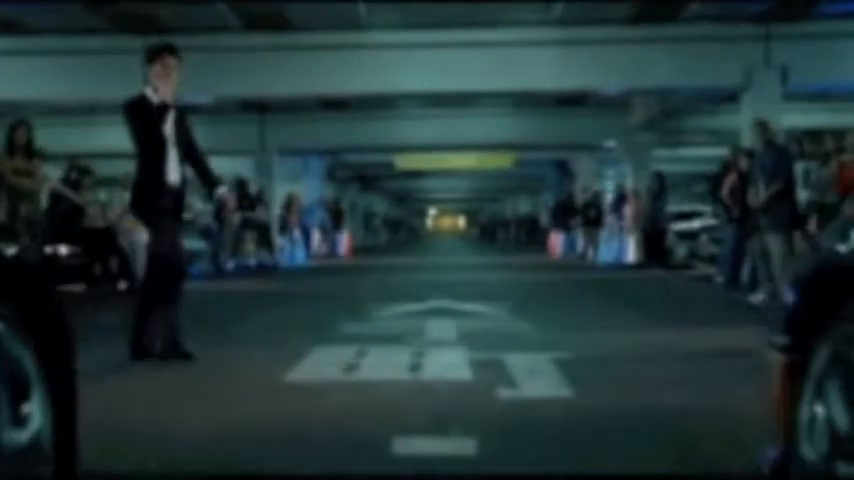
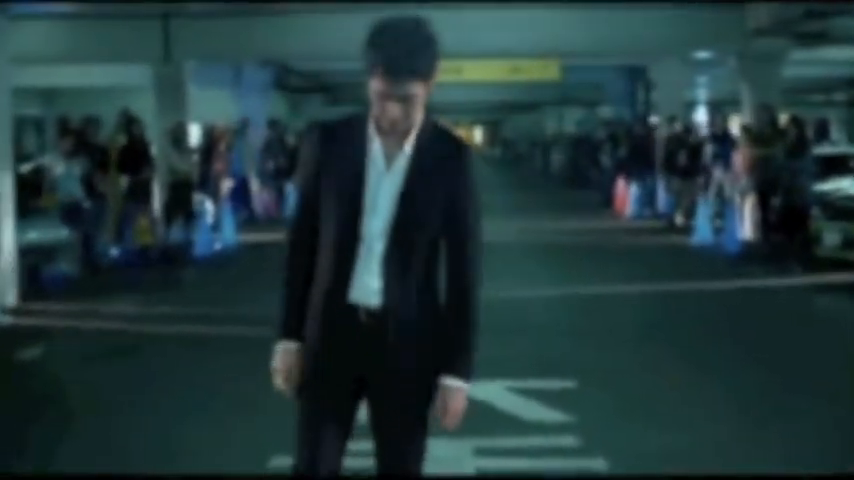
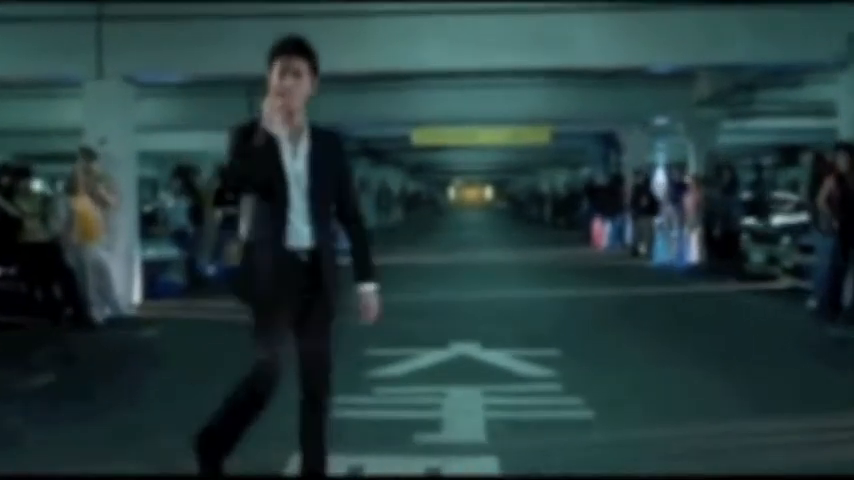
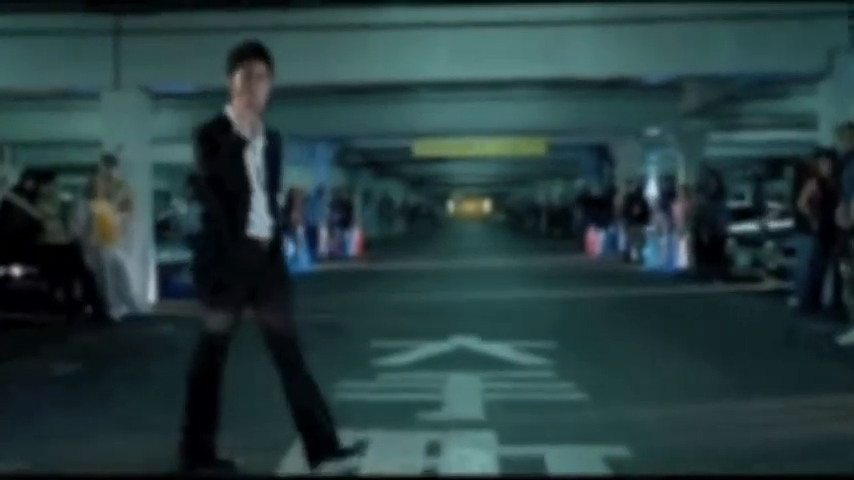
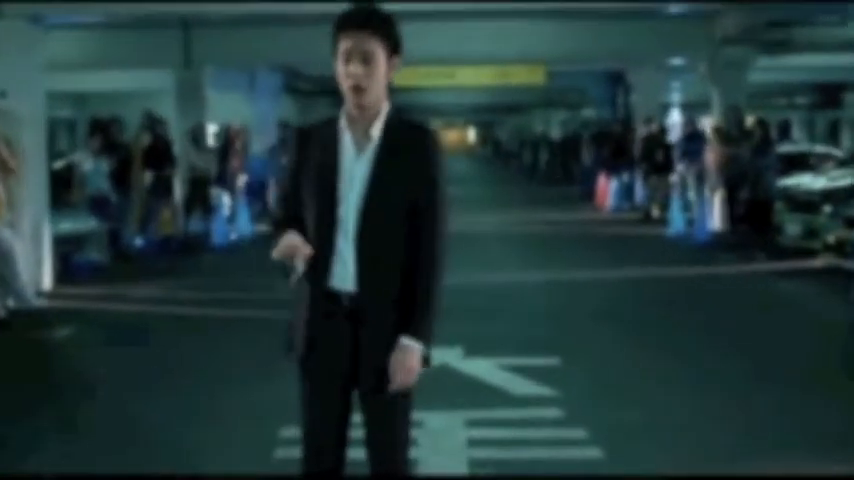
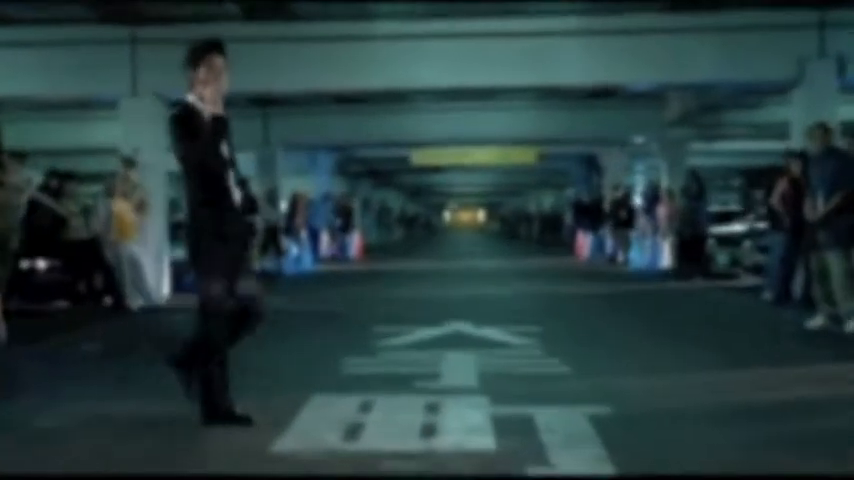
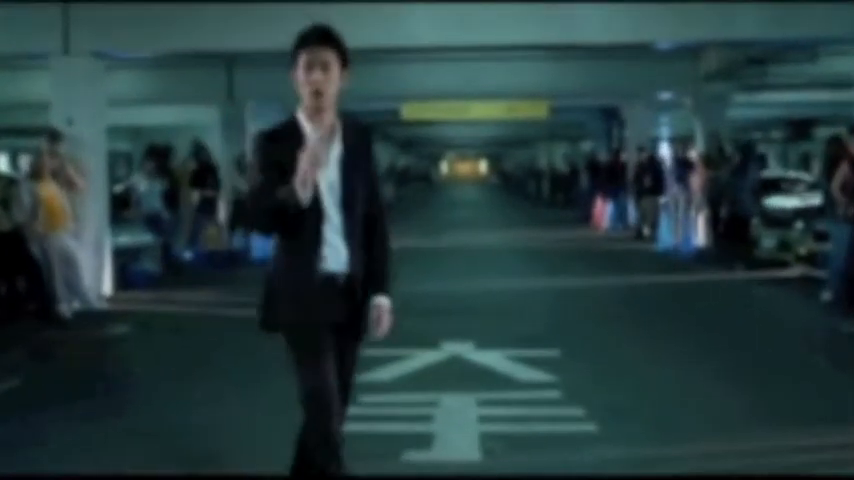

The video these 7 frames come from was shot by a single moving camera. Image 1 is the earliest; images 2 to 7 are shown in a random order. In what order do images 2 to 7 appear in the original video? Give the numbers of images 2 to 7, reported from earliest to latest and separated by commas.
6, 4, 3, 7, 5, 2
